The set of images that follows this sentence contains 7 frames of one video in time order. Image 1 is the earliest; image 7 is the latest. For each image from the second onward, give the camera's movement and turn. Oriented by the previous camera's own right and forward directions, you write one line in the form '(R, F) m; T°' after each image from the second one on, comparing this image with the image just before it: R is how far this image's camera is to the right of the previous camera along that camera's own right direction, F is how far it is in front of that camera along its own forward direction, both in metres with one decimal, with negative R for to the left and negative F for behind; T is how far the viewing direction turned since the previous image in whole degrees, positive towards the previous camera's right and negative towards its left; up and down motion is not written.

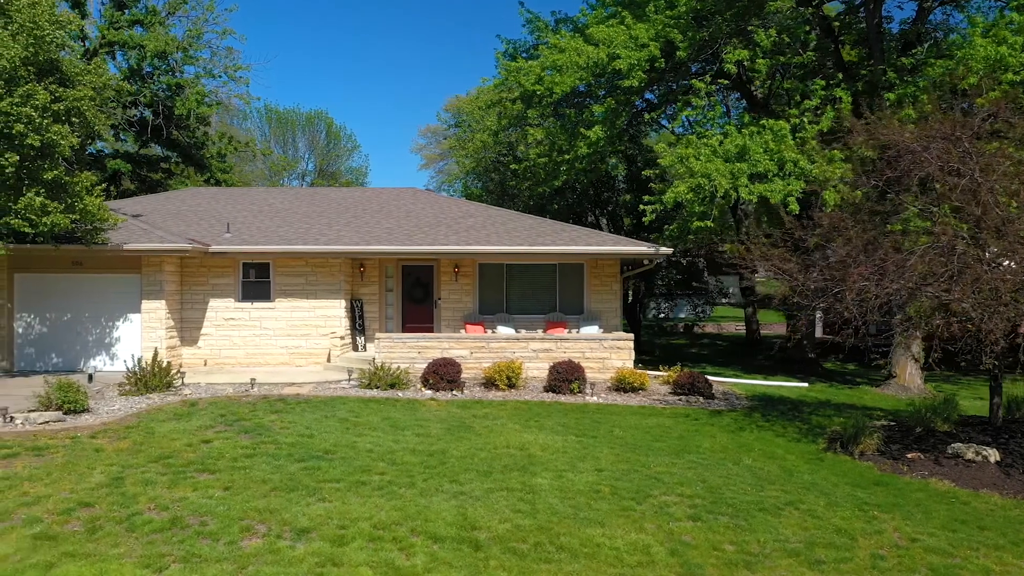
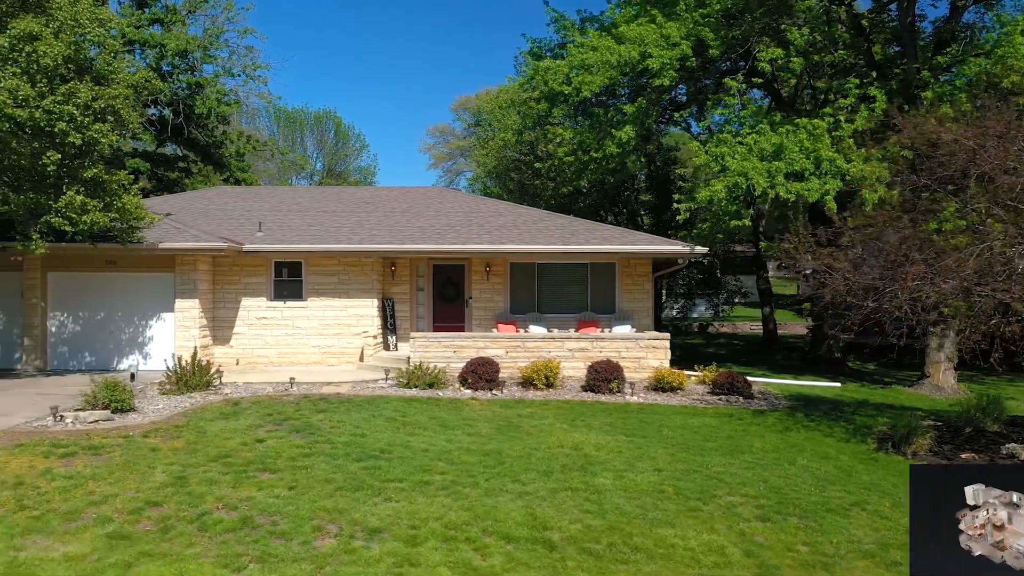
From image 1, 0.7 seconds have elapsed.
(-0.6, 0.0) m; 0°
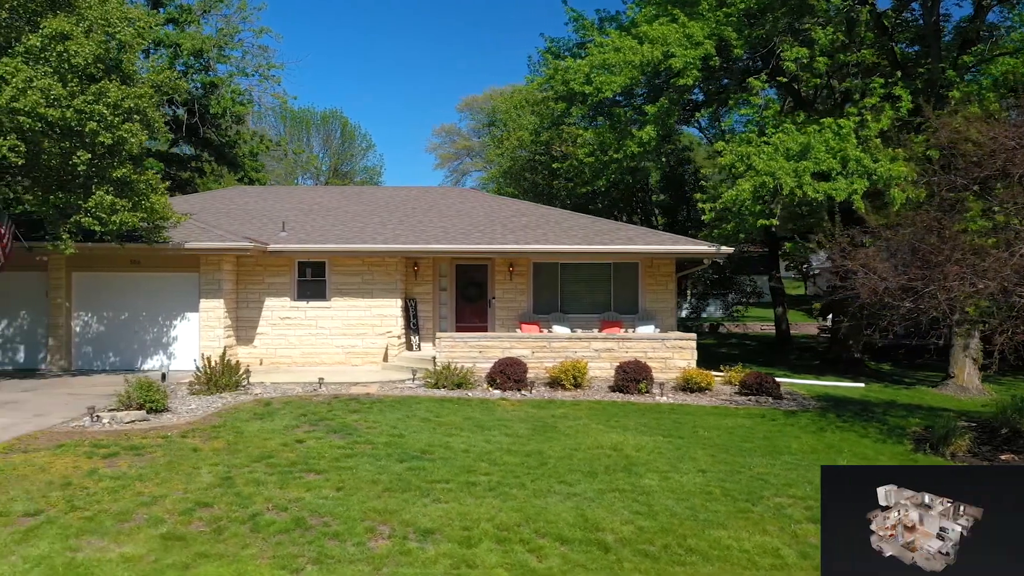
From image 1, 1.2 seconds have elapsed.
(-0.4, 0.0) m; 0°
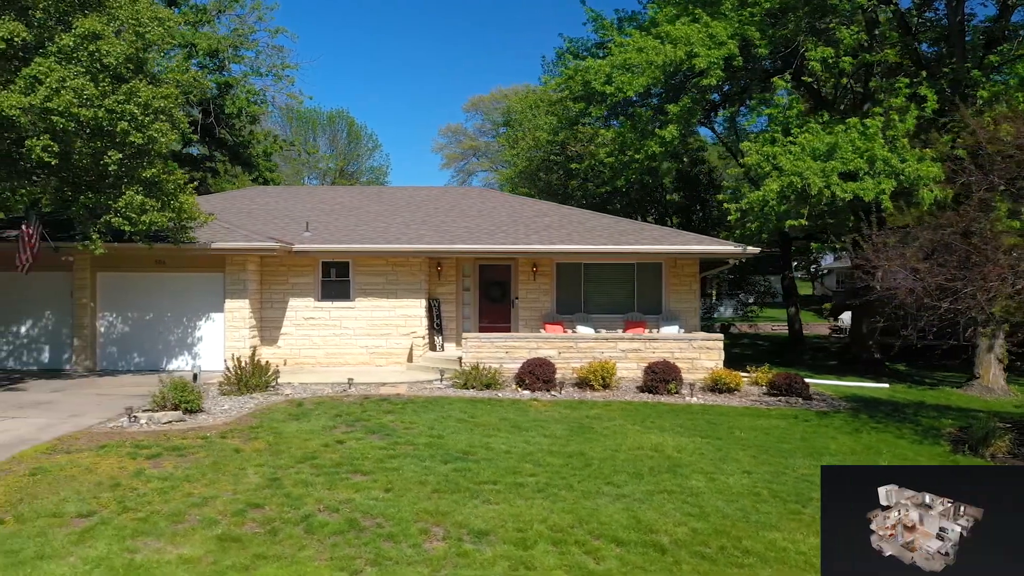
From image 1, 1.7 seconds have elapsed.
(-0.4, 0.0) m; 0°
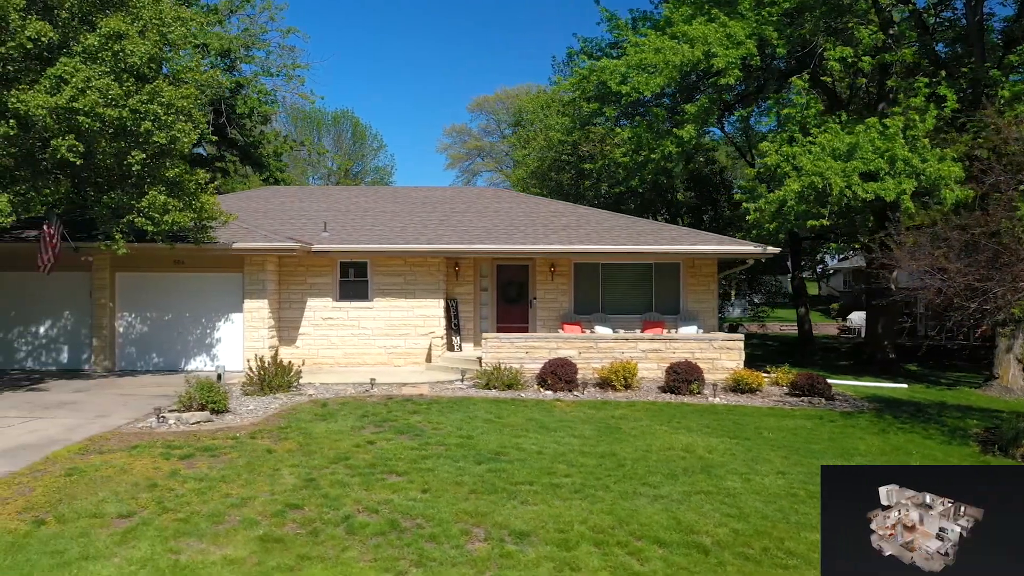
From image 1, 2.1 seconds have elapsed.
(-0.3, 0.0) m; 0°
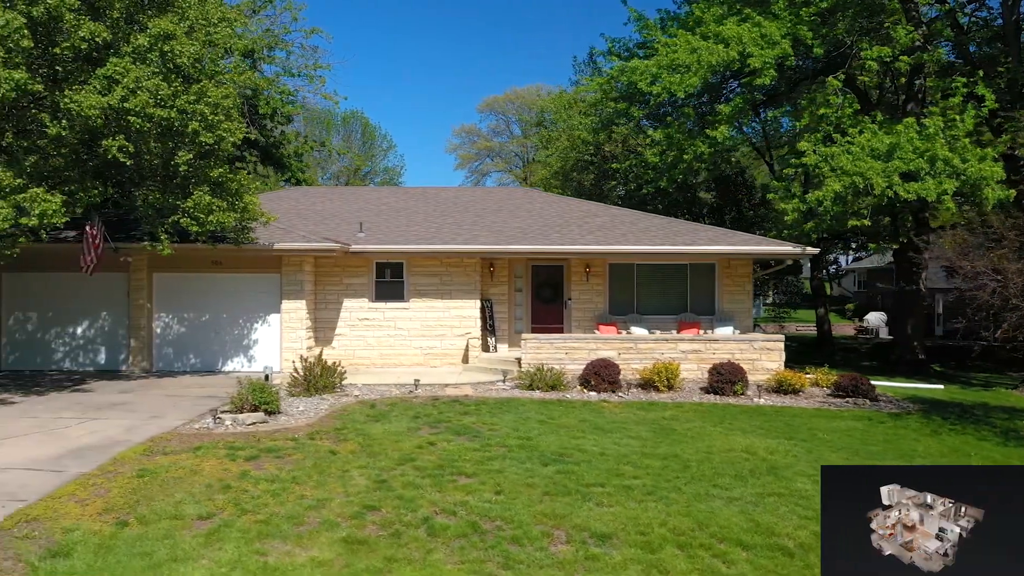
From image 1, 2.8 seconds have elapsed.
(-0.6, 0.0) m; 0°
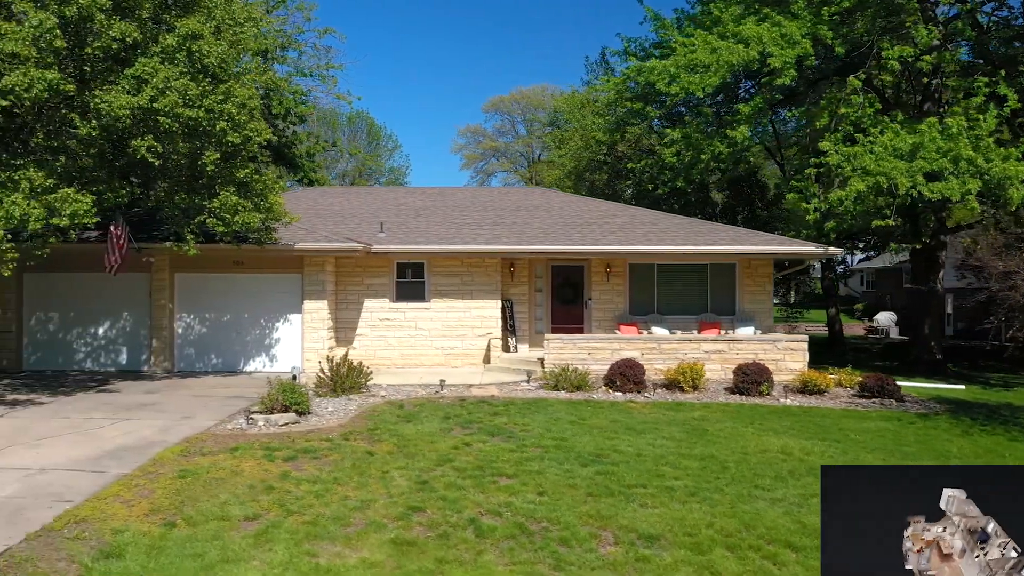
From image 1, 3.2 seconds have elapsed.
(-0.4, 0.0) m; 0°
